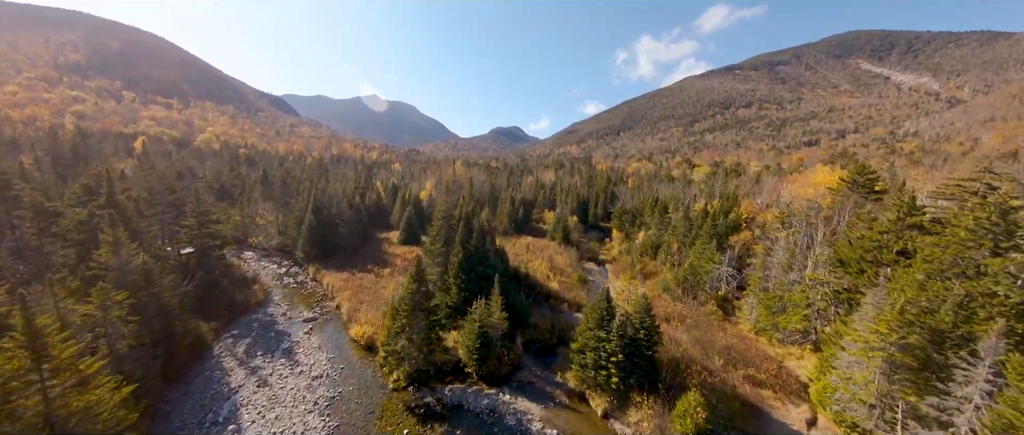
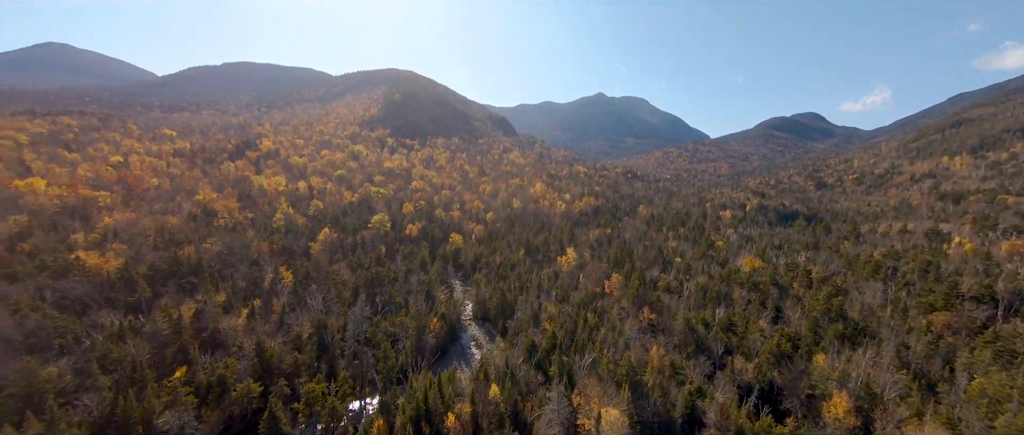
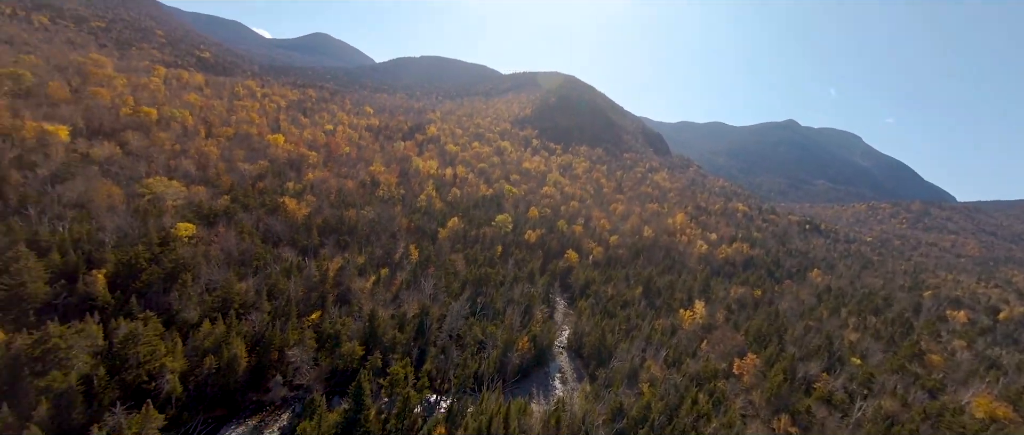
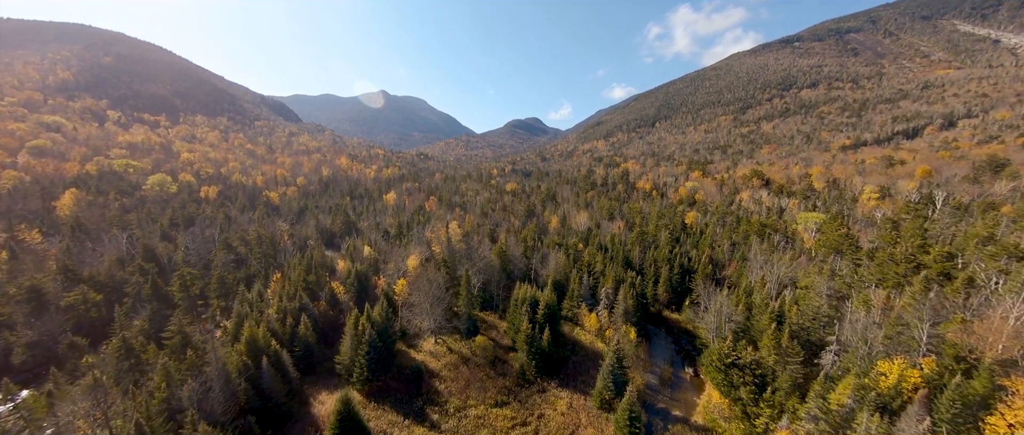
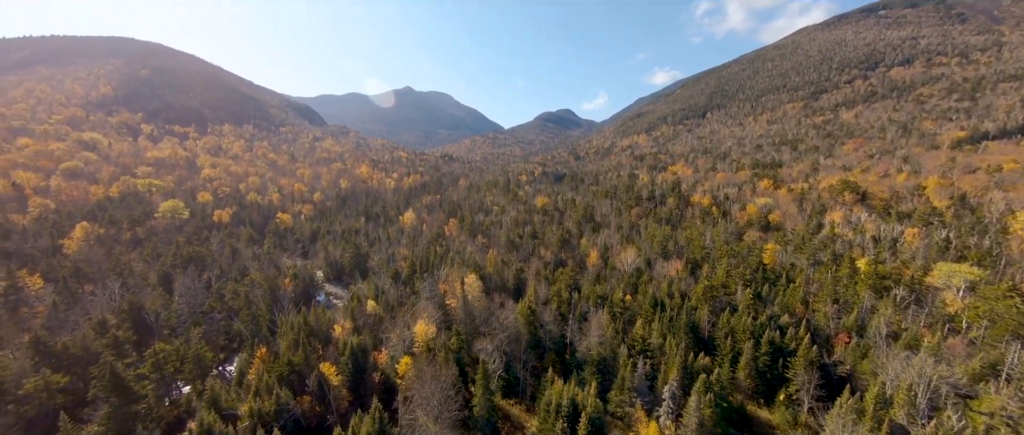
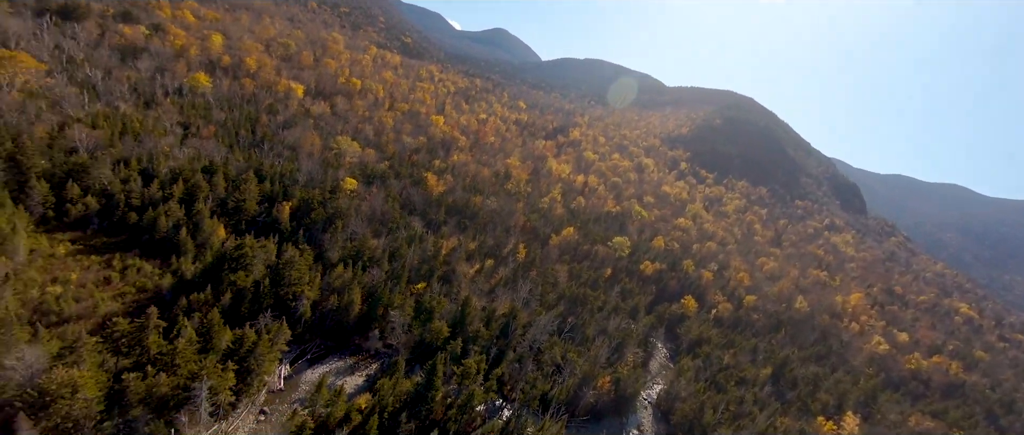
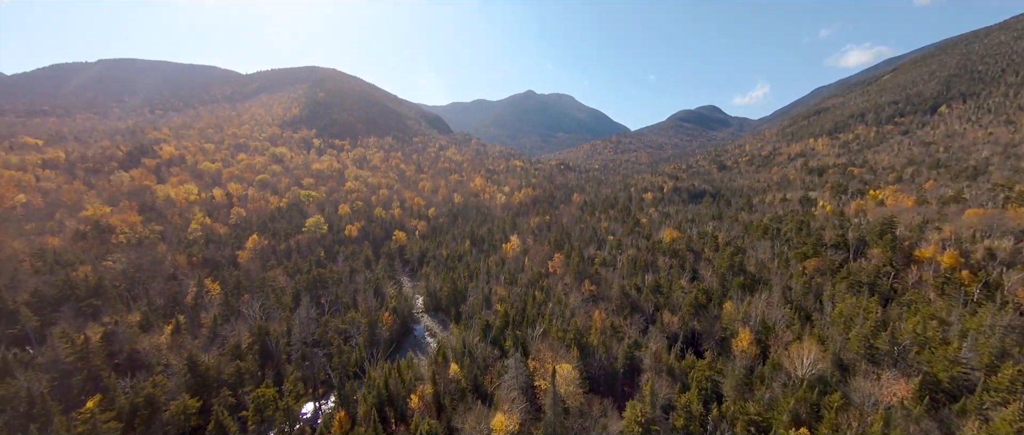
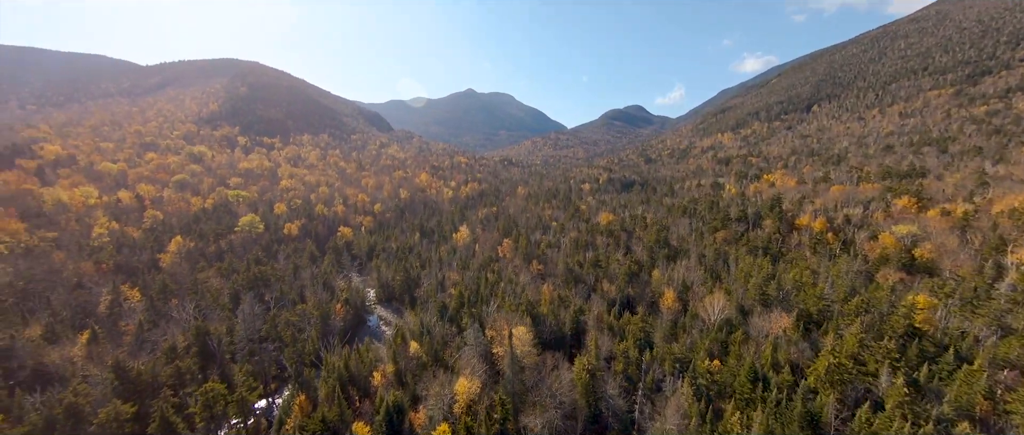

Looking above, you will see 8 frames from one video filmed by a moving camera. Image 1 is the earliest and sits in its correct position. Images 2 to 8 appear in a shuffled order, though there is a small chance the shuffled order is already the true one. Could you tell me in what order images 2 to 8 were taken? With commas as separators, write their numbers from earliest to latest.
4, 5, 8, 7, 2, 3, 6
